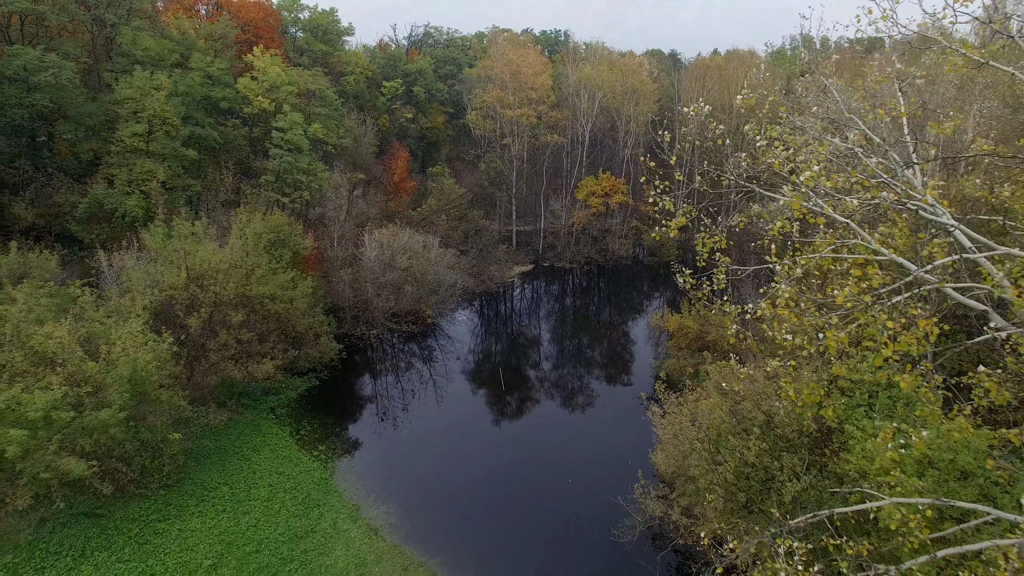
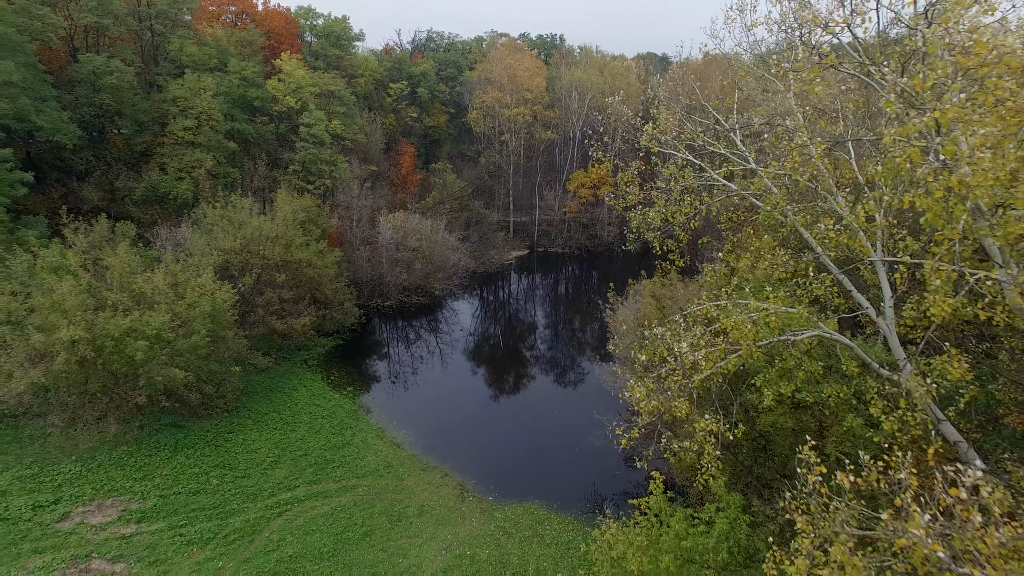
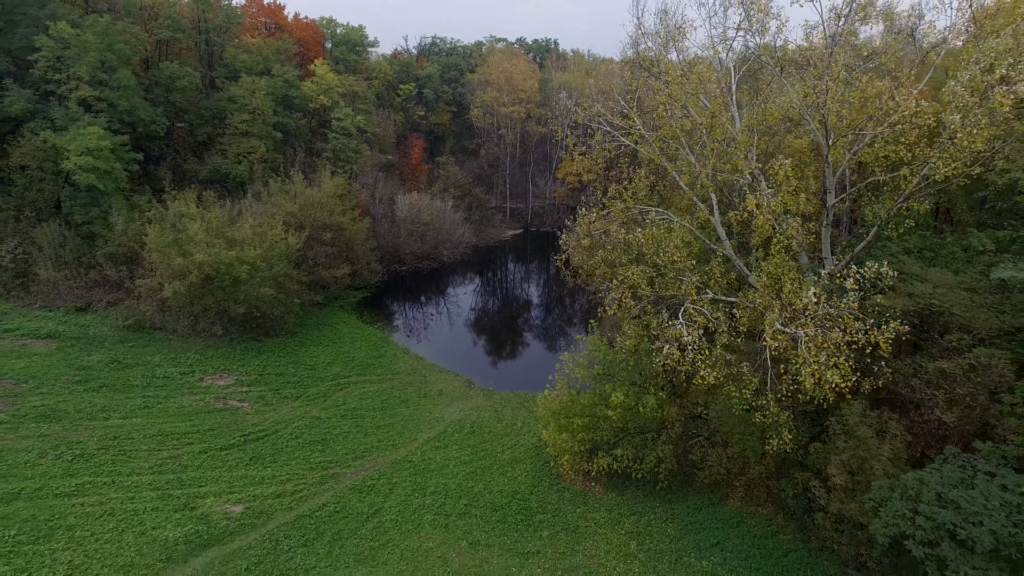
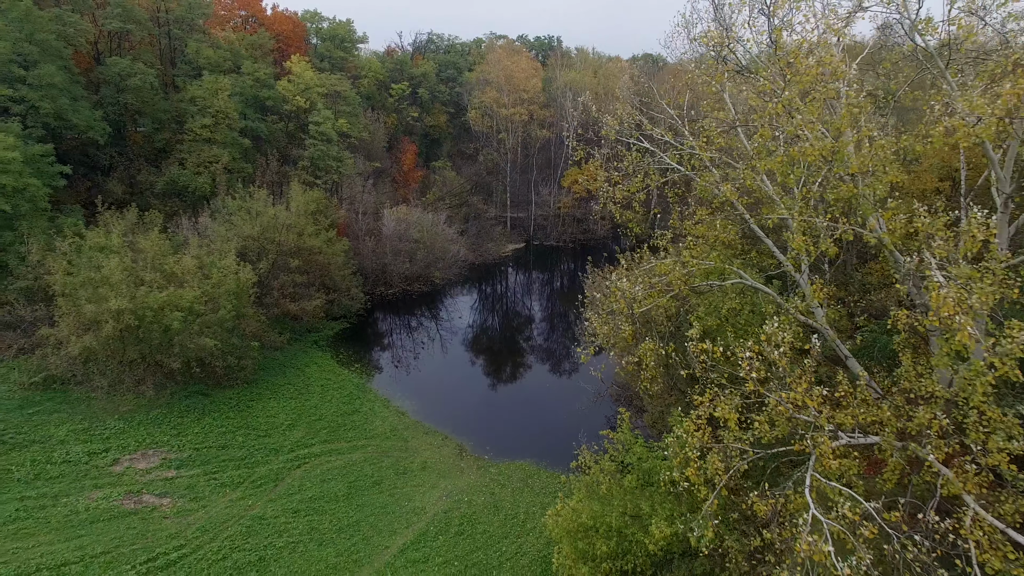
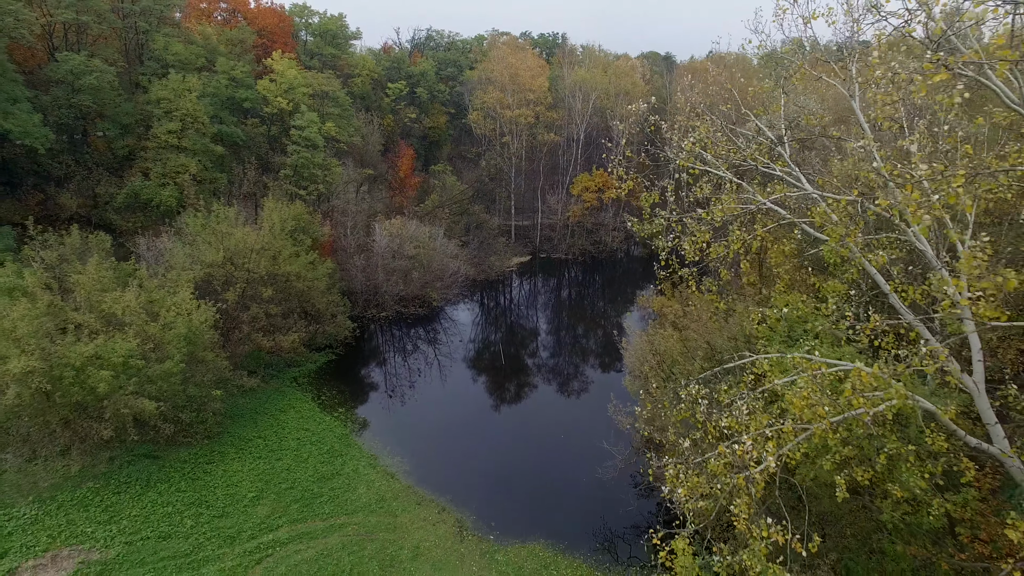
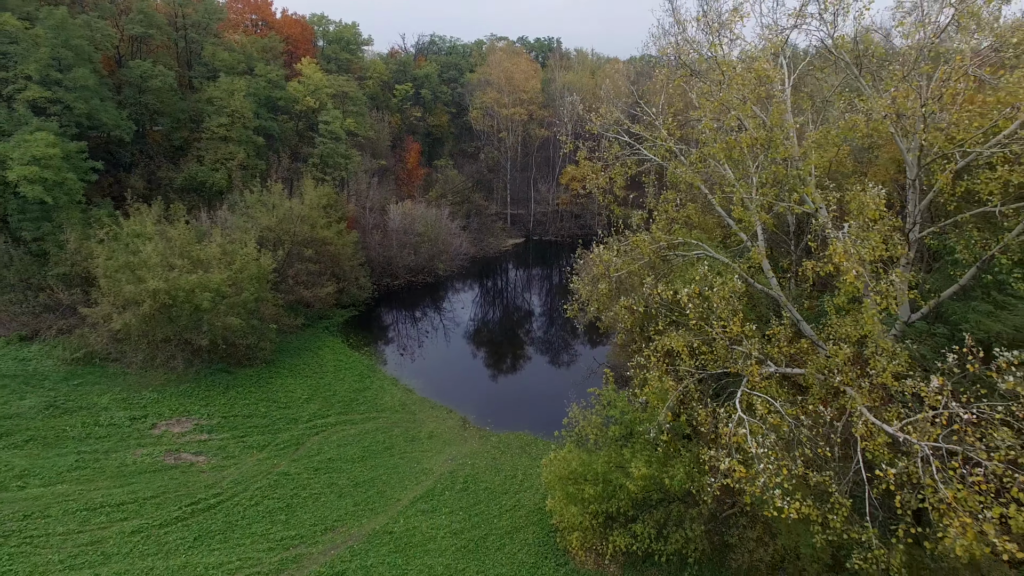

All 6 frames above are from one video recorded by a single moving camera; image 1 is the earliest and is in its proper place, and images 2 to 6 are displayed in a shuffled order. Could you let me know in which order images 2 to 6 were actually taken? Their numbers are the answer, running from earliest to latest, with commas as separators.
5, 2, 4, 6, 3
